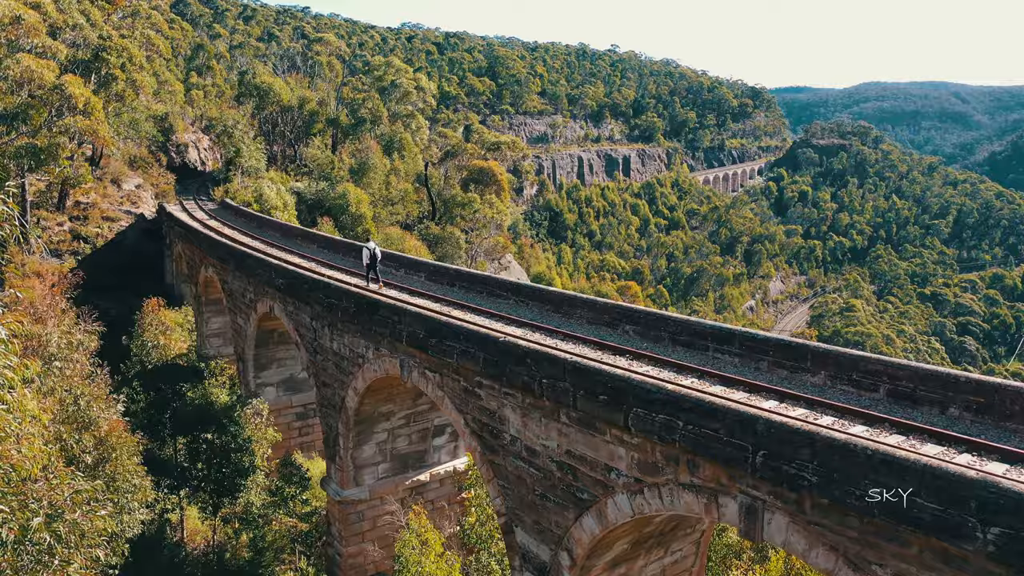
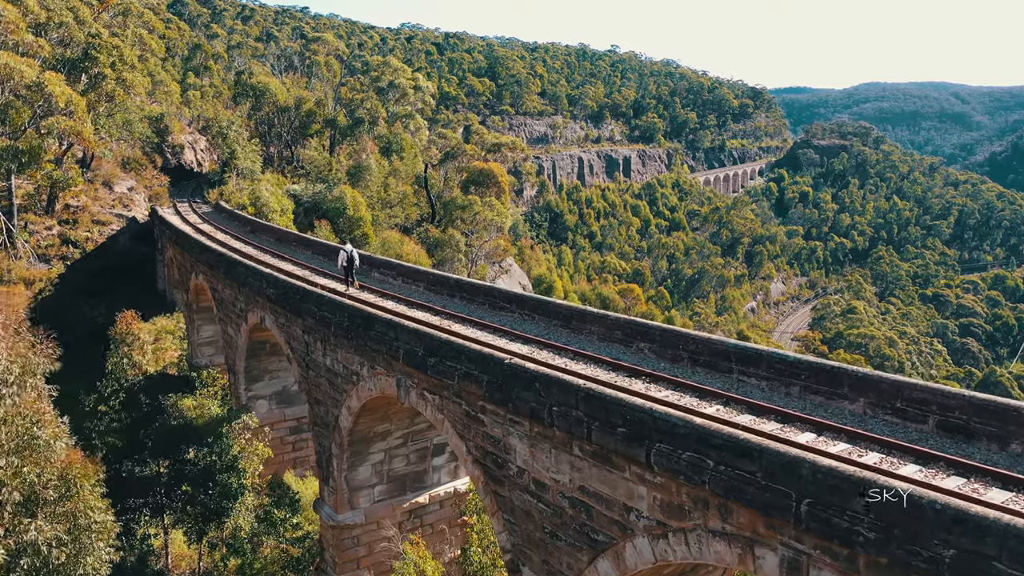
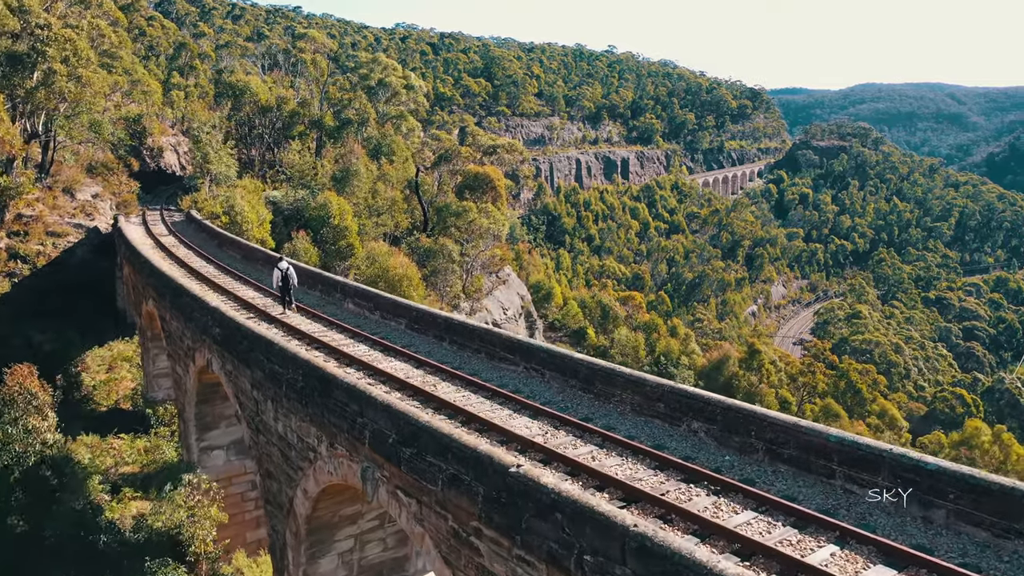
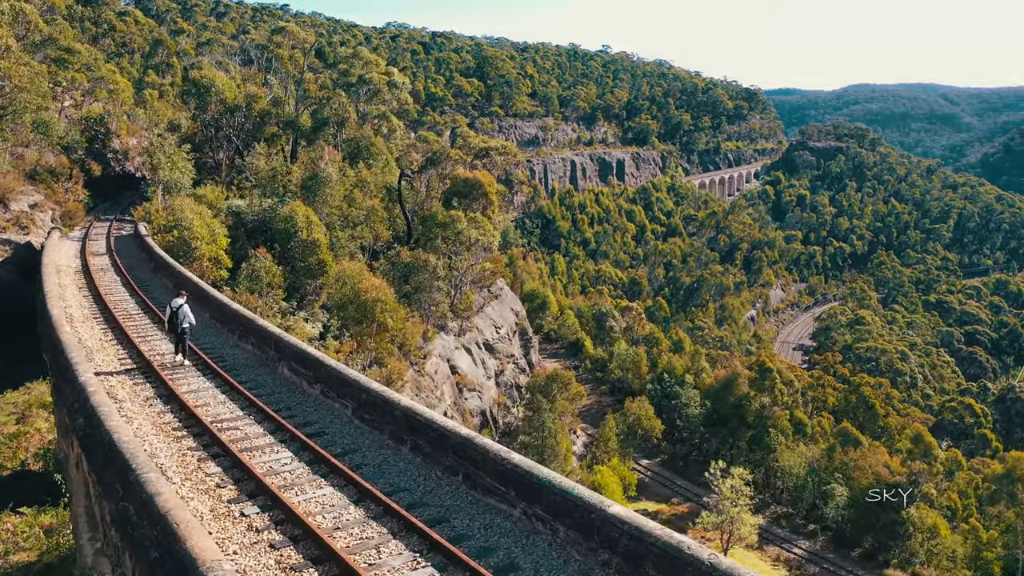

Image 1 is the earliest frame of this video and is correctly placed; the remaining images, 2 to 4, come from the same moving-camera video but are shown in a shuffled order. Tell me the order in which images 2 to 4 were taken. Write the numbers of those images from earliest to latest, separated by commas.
2, 3, 4
